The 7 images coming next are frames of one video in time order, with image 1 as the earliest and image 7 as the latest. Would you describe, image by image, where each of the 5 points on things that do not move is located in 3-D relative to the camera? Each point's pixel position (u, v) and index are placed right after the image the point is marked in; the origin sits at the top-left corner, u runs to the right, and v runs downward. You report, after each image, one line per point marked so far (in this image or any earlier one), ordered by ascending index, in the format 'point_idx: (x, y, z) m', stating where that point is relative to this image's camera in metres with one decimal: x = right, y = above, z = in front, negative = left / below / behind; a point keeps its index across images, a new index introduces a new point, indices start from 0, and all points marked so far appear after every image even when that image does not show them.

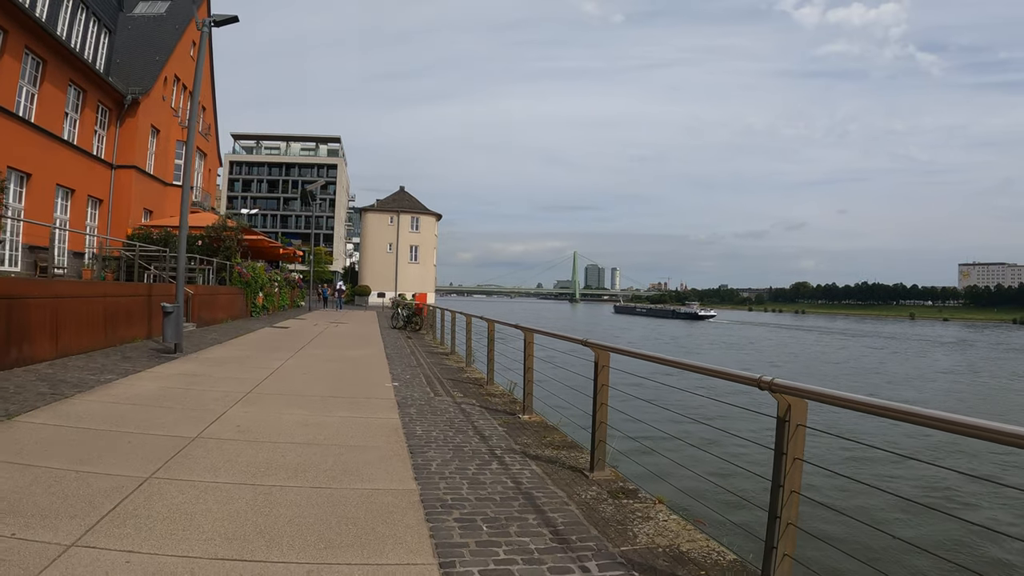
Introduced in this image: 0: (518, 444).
0: (+0.1, -1.5, +6.3) m
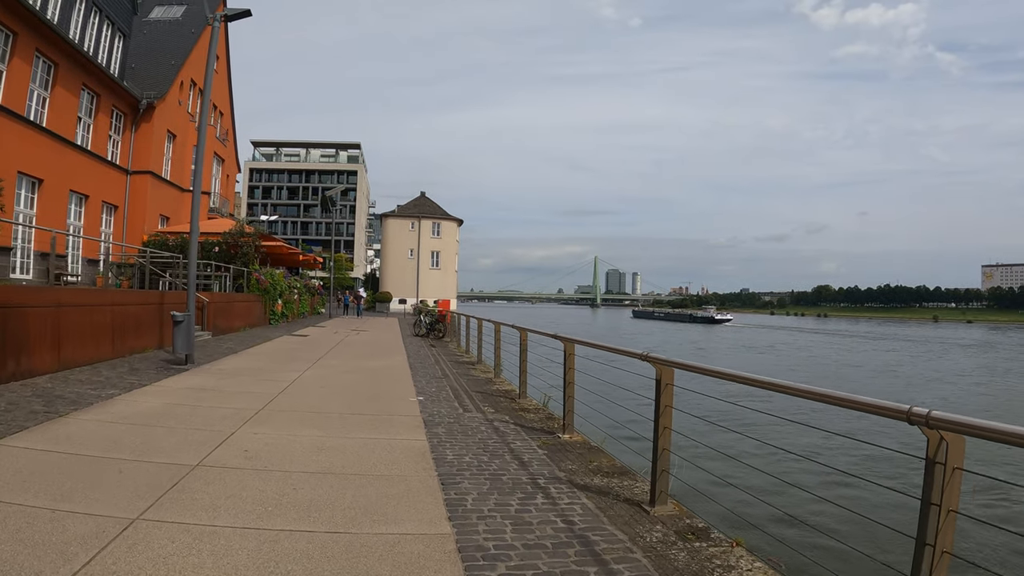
0: (+0.4, -1.5, +5.5) m
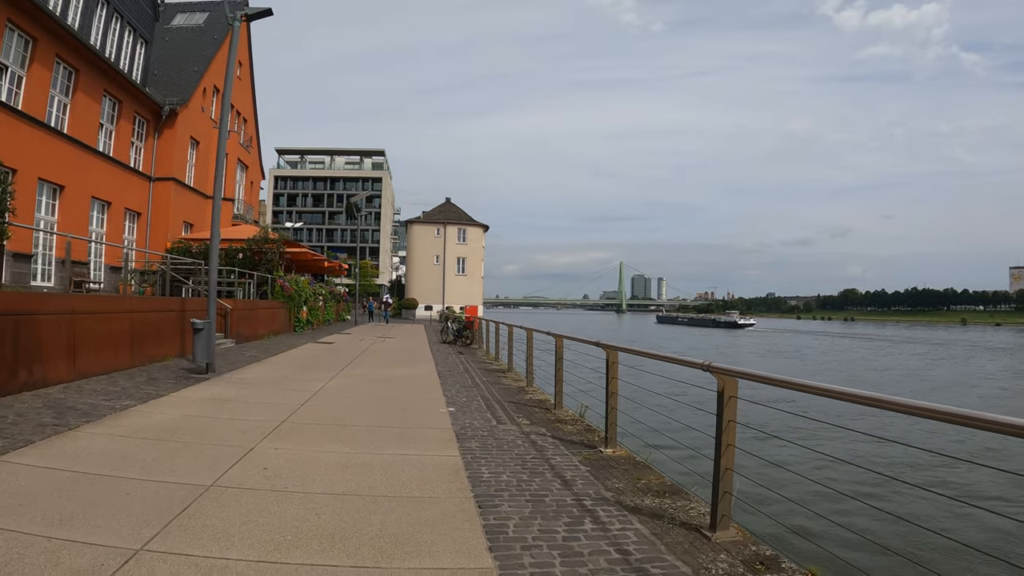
0: (+0.7, -1.5, +5.0) m
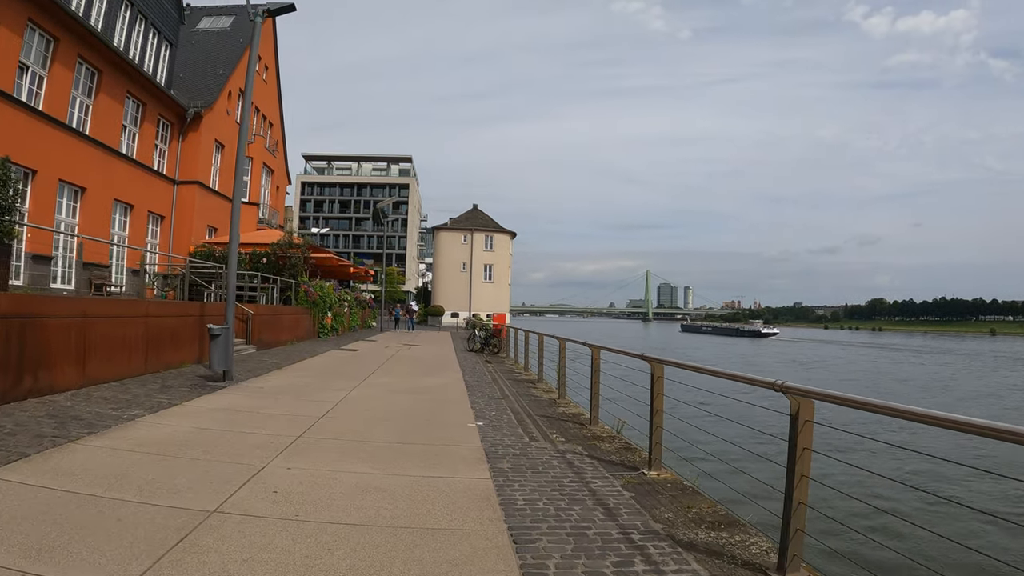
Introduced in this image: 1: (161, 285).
0: (+1.0, -1.6, +4.4) m
1: (-7.3, 0.0, +13.8) m
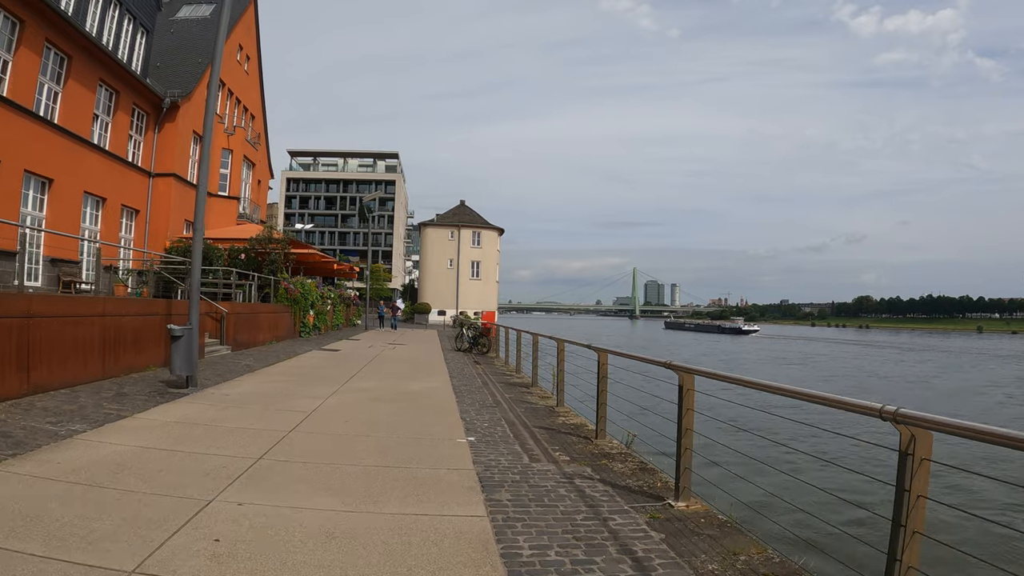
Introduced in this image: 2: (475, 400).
0: (+1.0, -1.5, +3.5) m
1: (-7.4, +0.1, +12.8) m
2: (-0.5, -1.5, +8.5) m
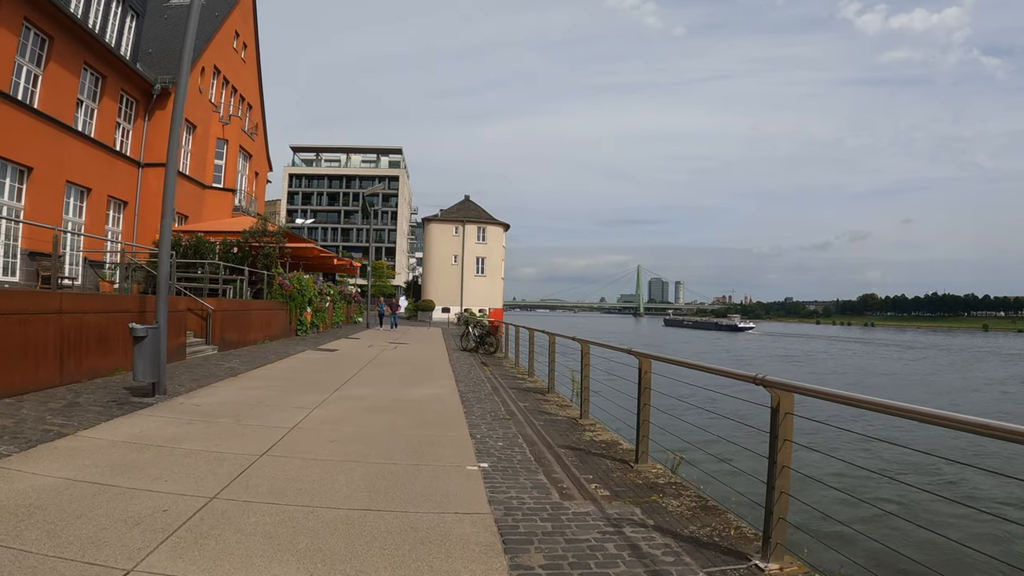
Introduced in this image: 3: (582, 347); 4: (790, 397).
0: (+1.2, -1.5, +2.4) m
1: (-7.2, +0.2, +11.7) m
2: (-0.3, -1.4, +7.4) m
3: (+0.8, -0.7, +7.6) m
4: (+1.4, -0.5, +3.3) m
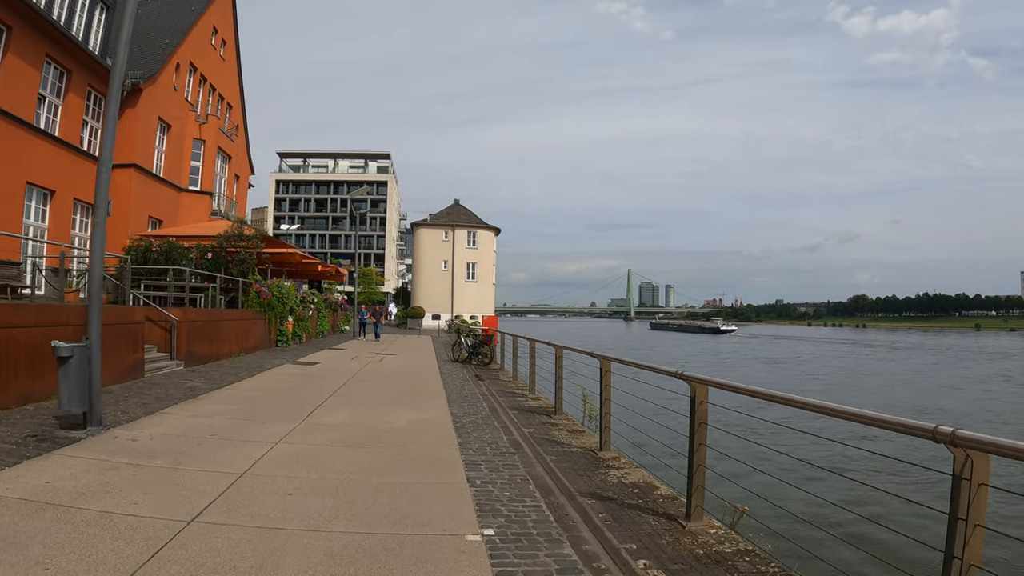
0: (+1.3, -1.5, +1.2) m
1: (-7.3, 0.0, +10.4) m
2: (-0.3, -1.4, +6.1) m
3: (+0.8, -0.7, +6.4) m
4: (+1.5, -0.5, +2.1) m
